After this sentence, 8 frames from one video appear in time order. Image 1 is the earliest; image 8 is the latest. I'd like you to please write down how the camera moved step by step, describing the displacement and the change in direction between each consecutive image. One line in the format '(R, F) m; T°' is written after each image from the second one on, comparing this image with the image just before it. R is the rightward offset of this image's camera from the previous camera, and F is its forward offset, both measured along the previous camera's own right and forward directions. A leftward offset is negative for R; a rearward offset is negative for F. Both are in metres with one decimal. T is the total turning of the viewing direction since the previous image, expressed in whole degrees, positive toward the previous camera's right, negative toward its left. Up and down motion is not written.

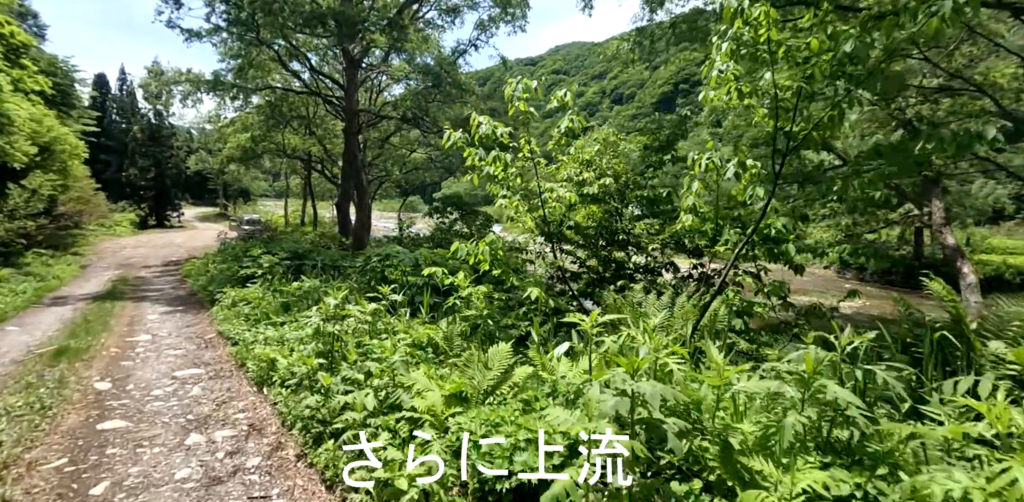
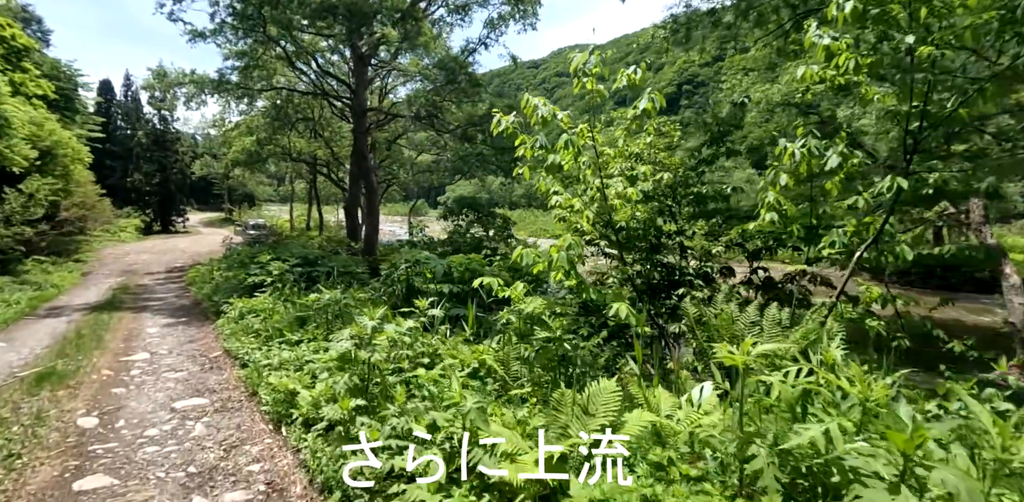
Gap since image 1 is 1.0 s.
(-0.4, +0.7) m; 0°
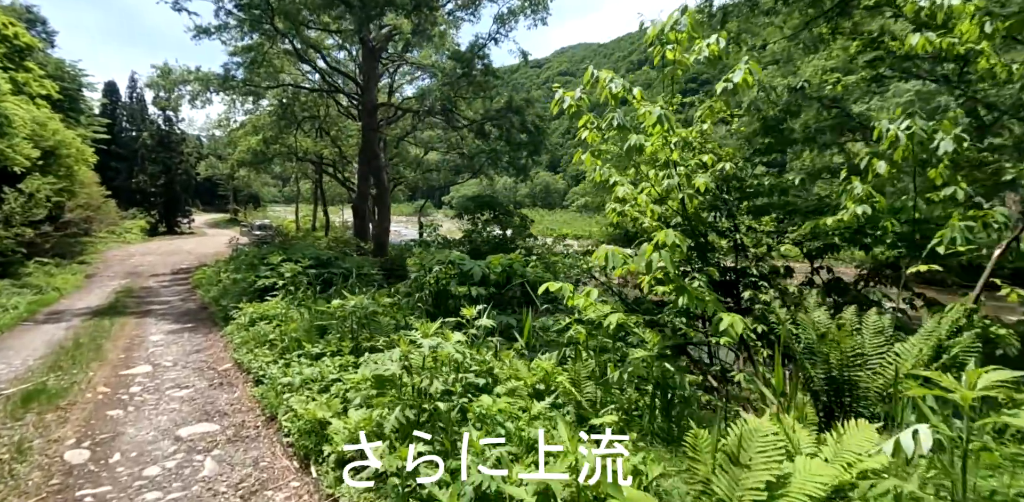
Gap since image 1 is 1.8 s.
(-0.3, +0.6) m; 0°
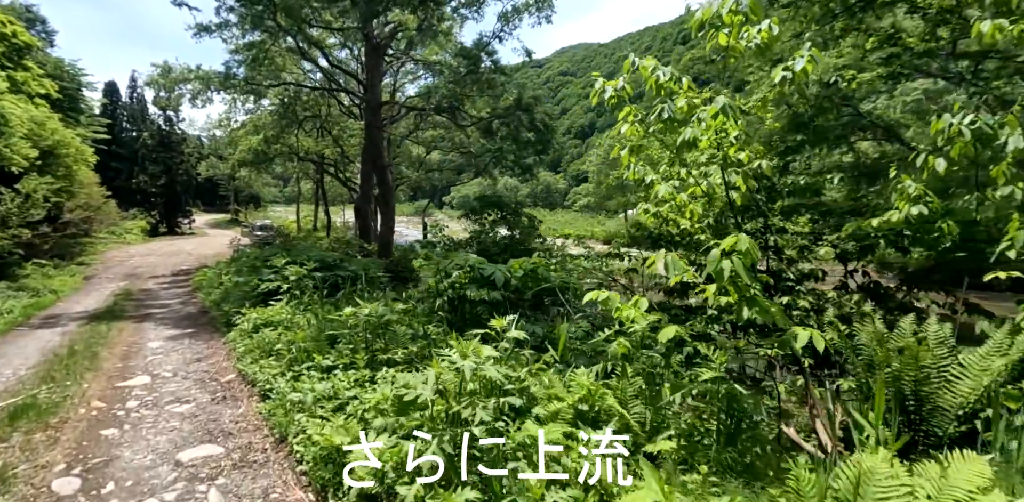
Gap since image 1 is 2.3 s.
(-0.2, +0.3) m; 0°
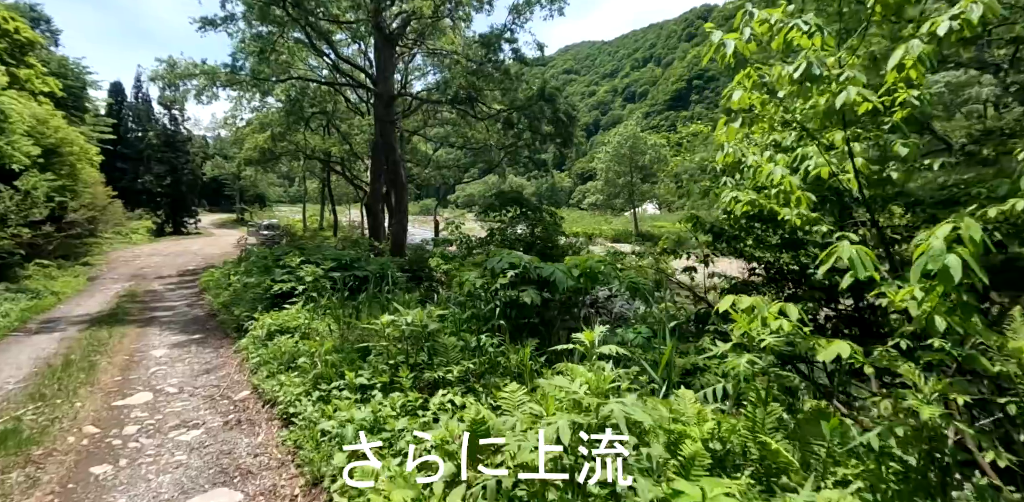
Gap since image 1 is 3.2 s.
(-0.4, +0.6) m; 0°
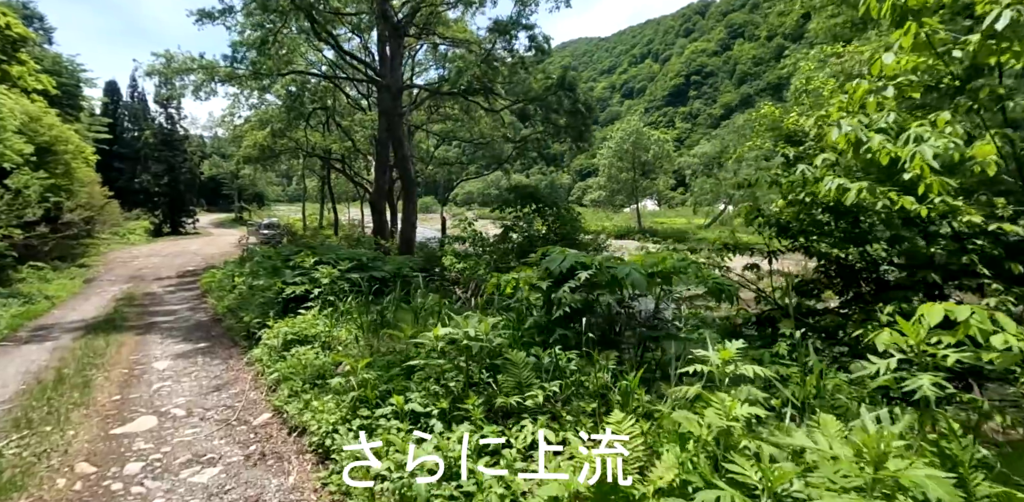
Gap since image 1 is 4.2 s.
(-0.4, +0.5) m; 0°
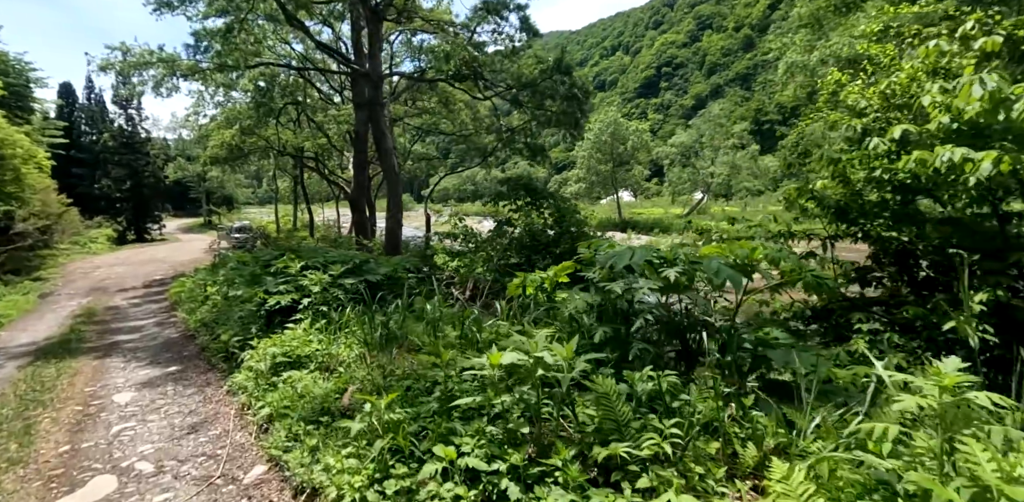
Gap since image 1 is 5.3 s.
(-0.4, +0.7) m; +2°
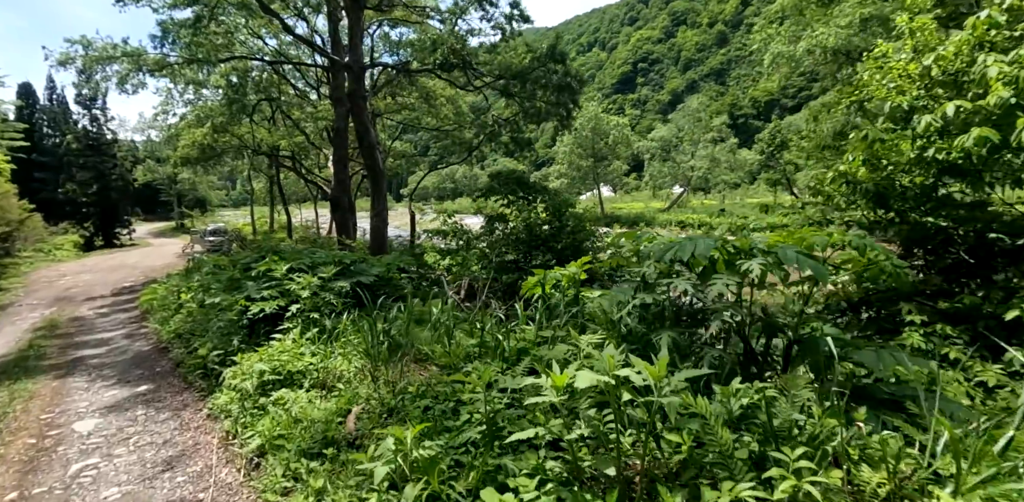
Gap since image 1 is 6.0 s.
(-0.3, +0.5) m; +2°
